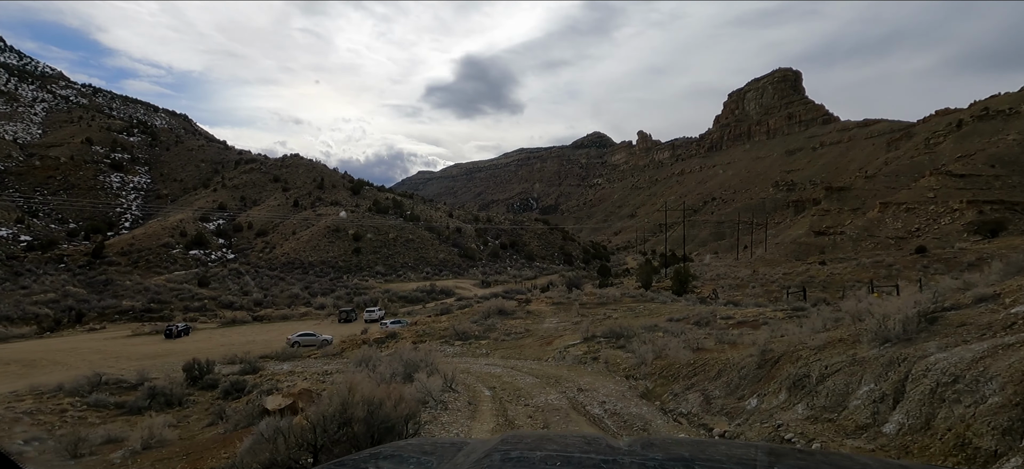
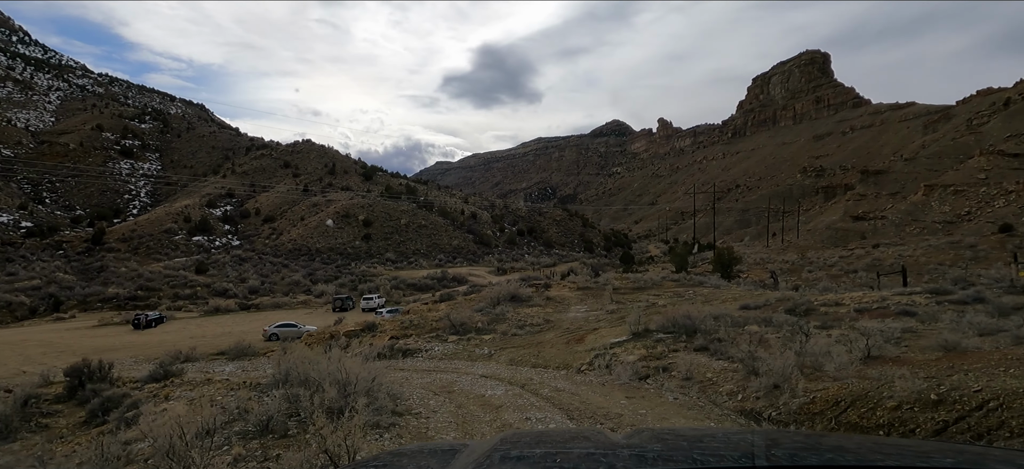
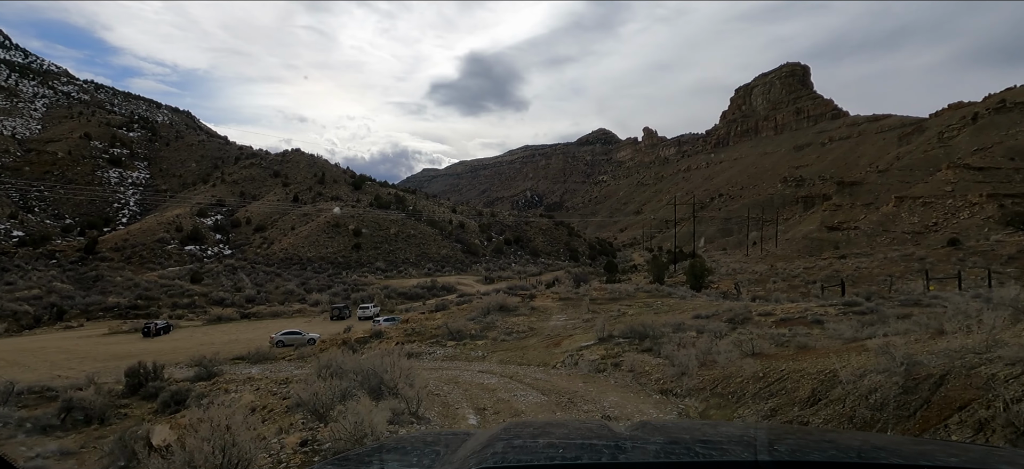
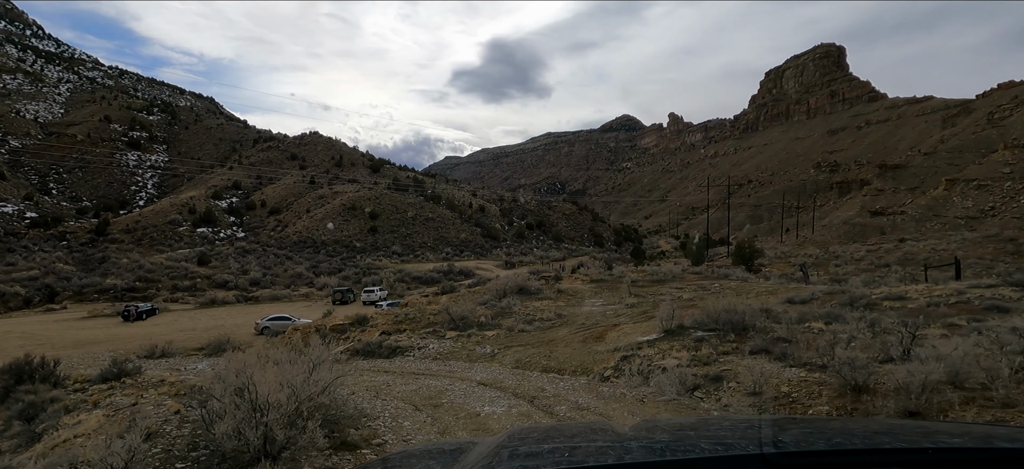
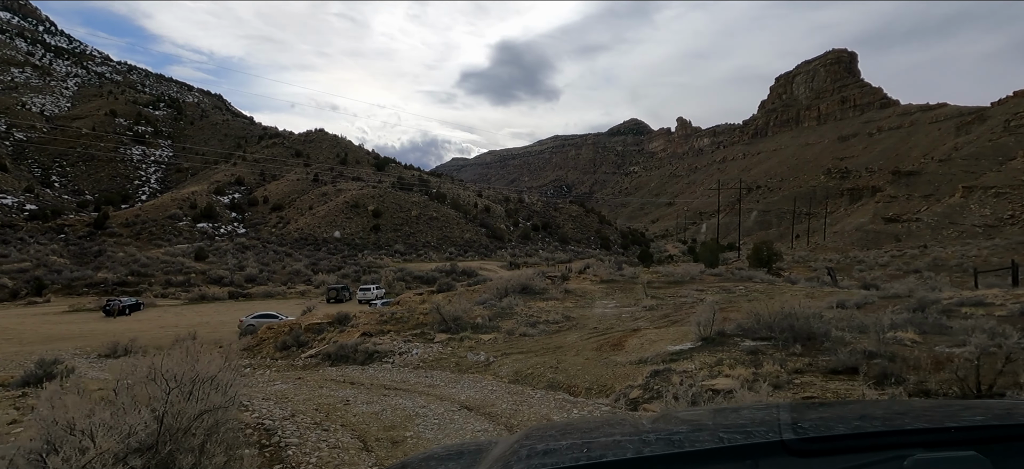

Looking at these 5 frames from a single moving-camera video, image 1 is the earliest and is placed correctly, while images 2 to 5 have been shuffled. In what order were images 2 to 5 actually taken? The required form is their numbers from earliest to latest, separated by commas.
3, 2, 4, 5
